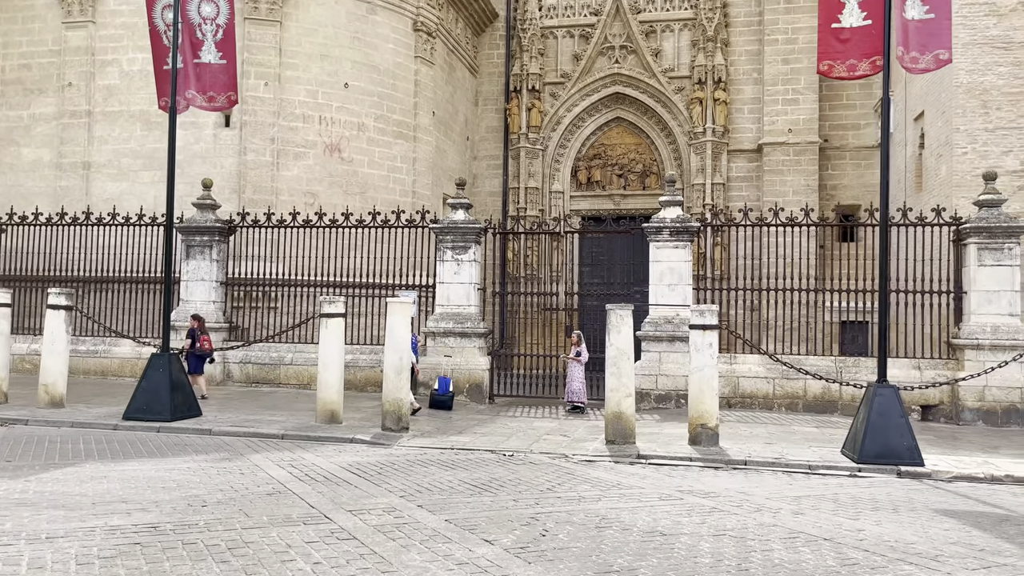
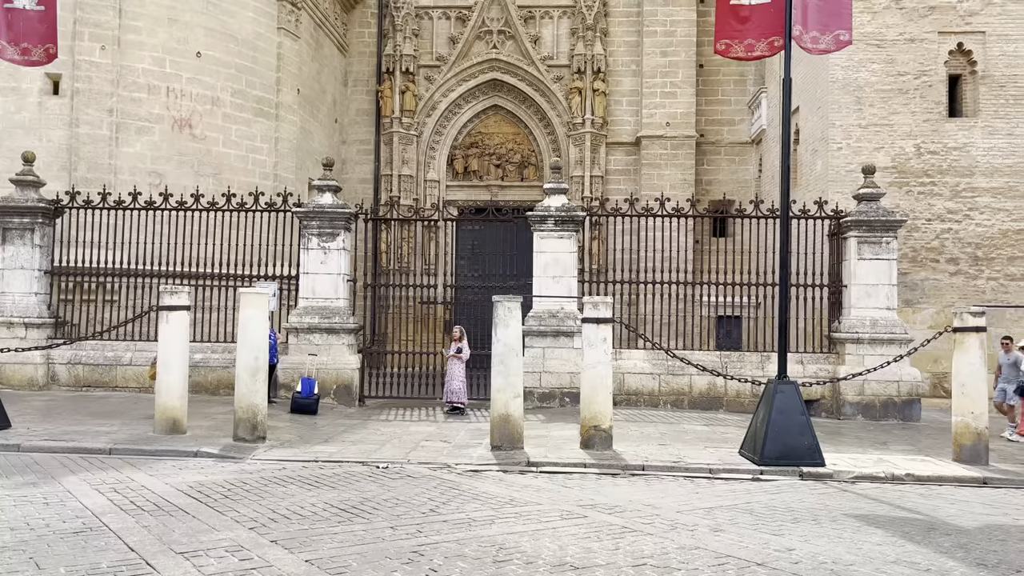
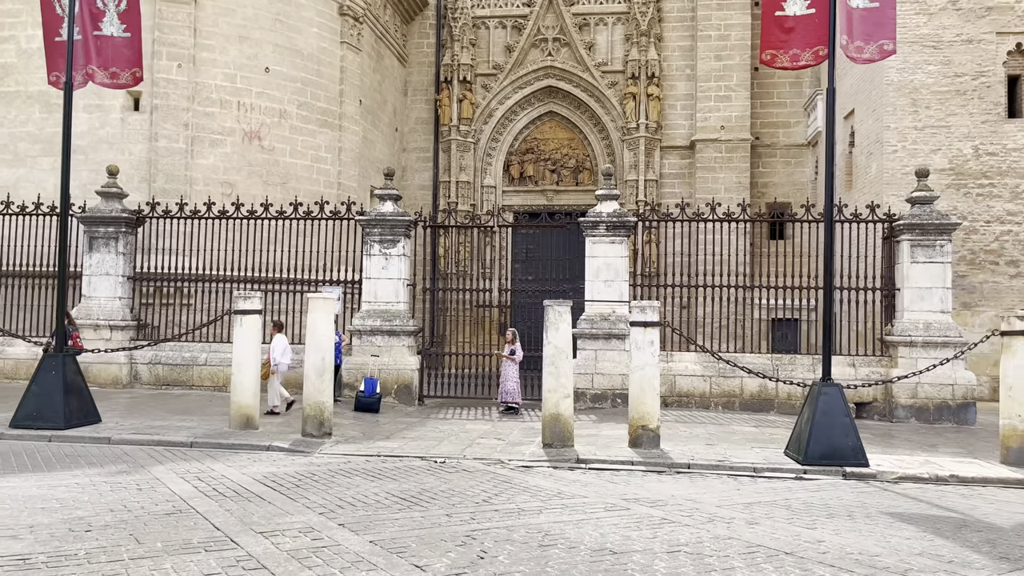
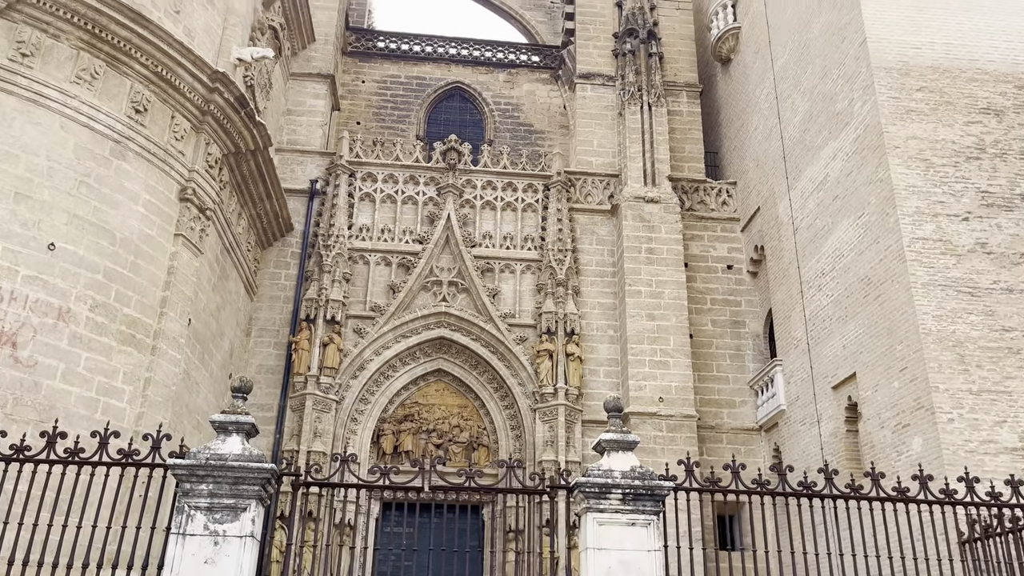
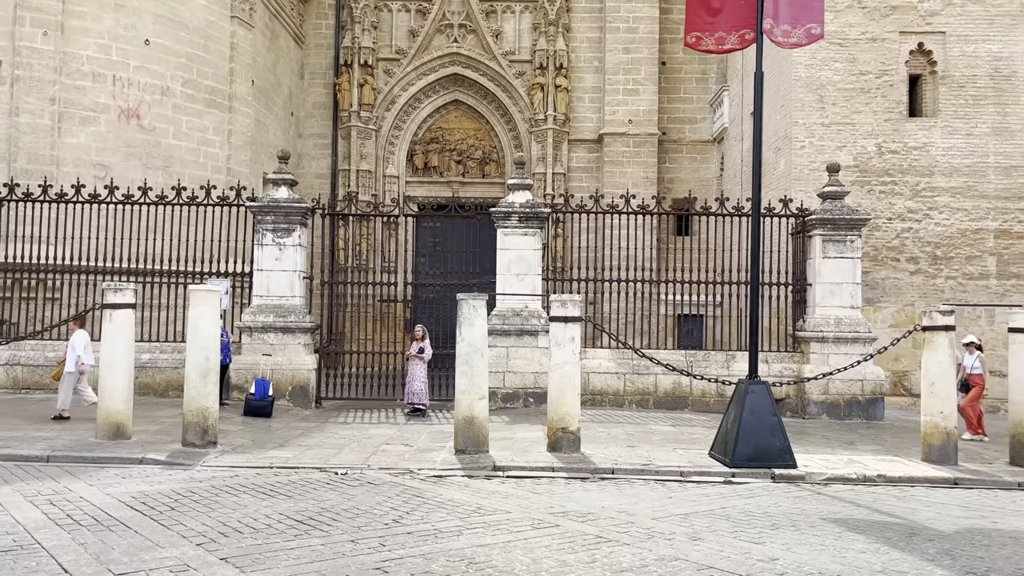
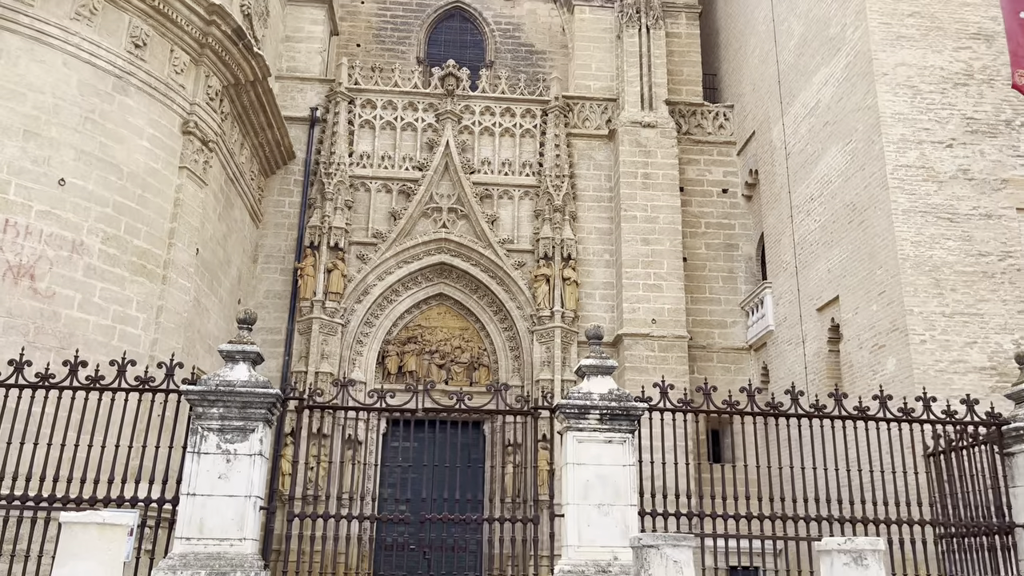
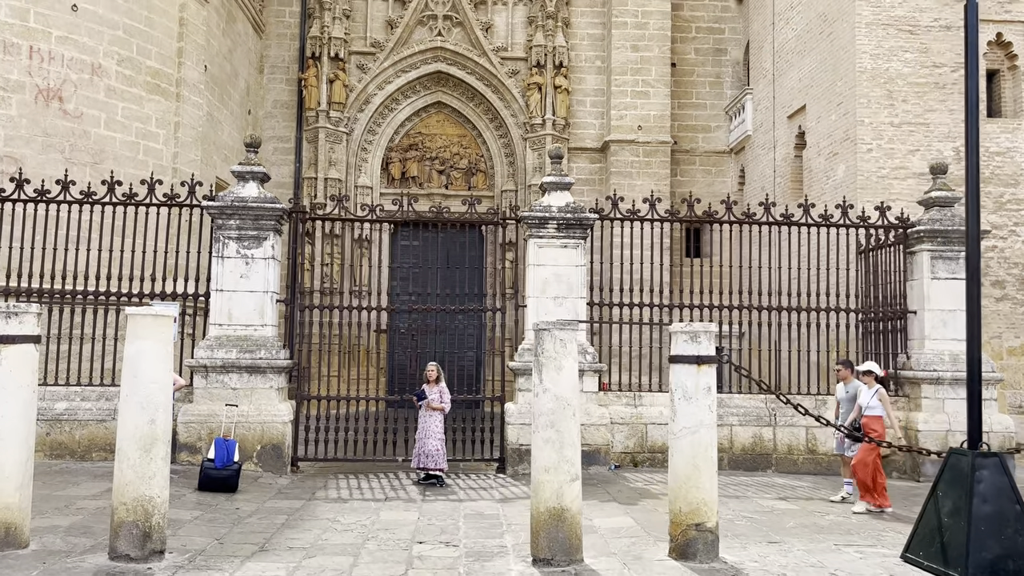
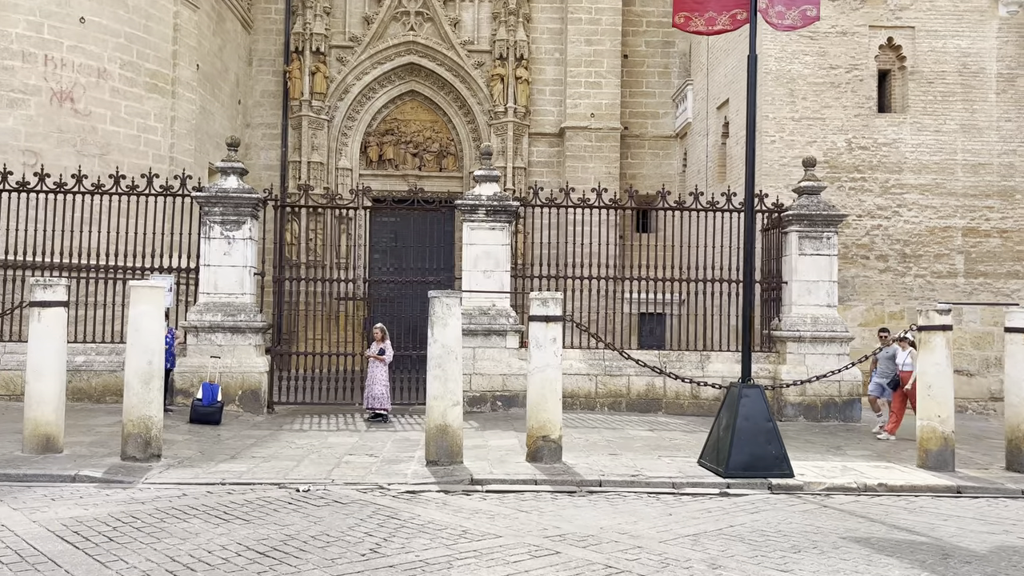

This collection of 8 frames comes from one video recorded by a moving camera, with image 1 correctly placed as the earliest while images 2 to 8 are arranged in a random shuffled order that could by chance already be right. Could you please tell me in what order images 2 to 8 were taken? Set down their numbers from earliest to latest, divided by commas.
3, 2, 5, 8, 7, 6, 4
